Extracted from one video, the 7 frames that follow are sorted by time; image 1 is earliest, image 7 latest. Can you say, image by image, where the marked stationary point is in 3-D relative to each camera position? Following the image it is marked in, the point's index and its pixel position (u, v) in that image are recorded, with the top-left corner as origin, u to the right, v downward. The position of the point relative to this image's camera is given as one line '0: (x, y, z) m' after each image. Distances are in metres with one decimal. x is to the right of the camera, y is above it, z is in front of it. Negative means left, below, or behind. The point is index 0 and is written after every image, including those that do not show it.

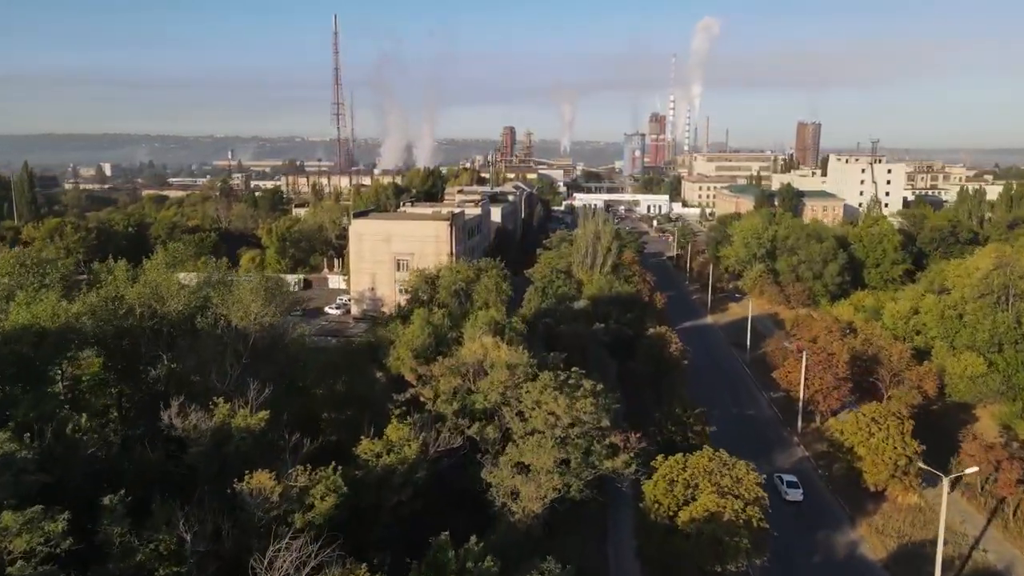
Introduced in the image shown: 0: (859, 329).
0: (+8.4, -1.0, +19.0) m
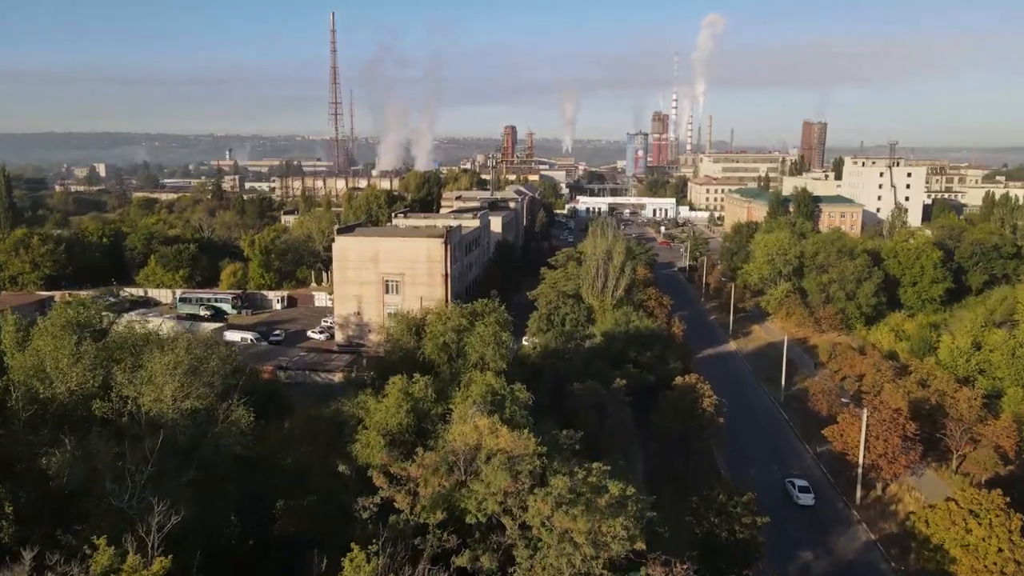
0: (+8.4, -1.6, +16.6) m
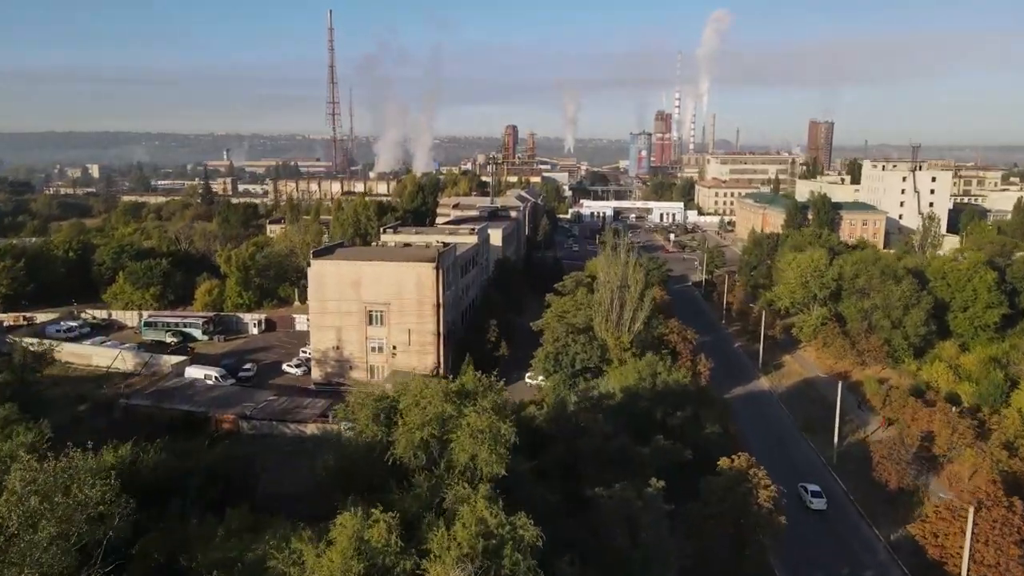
0: (+8.5, -2.4, +13.9) m
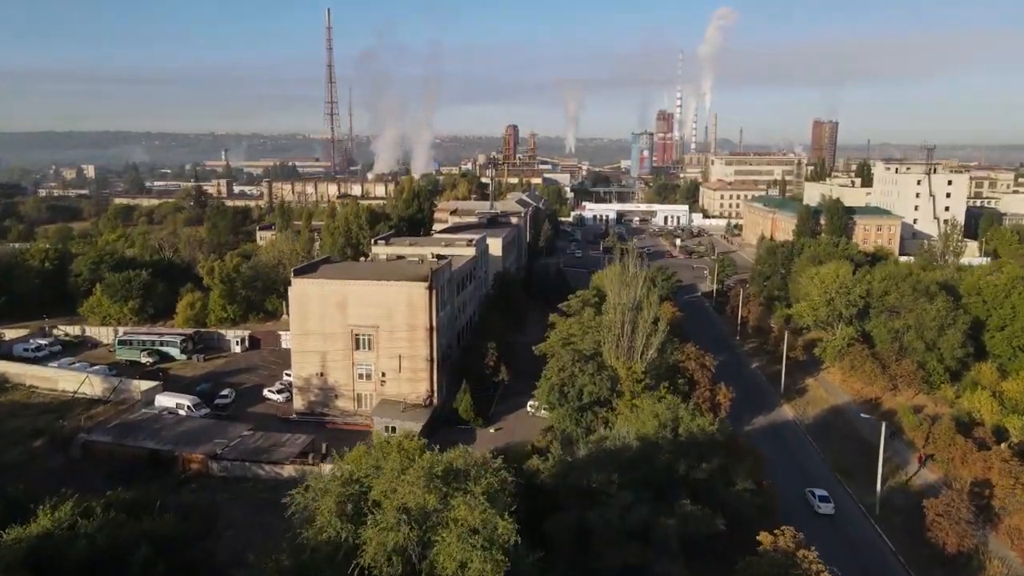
0: (+8.5, -2.8, +12.3) m
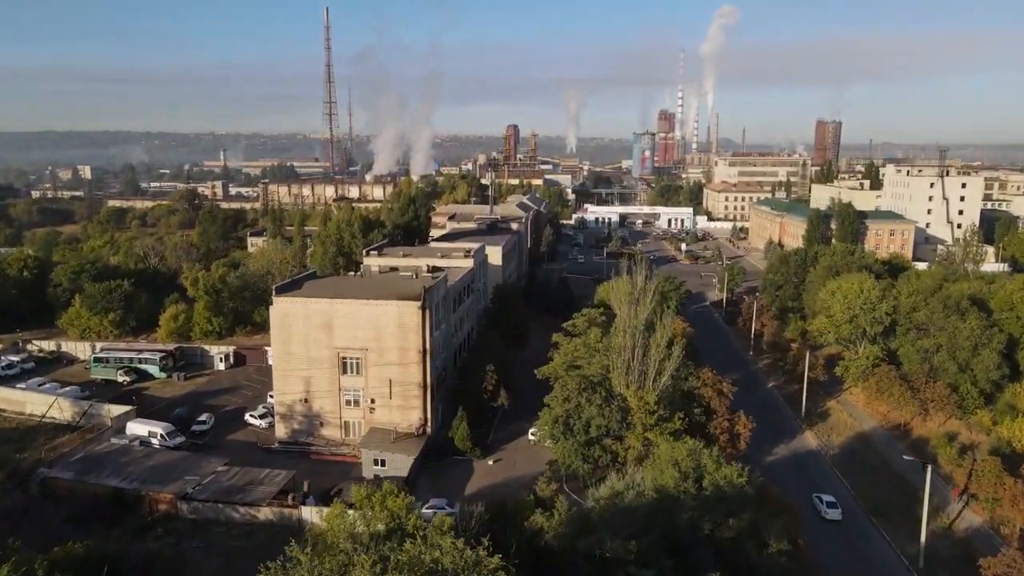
0: (+8.5, -3.2, +10.9) m
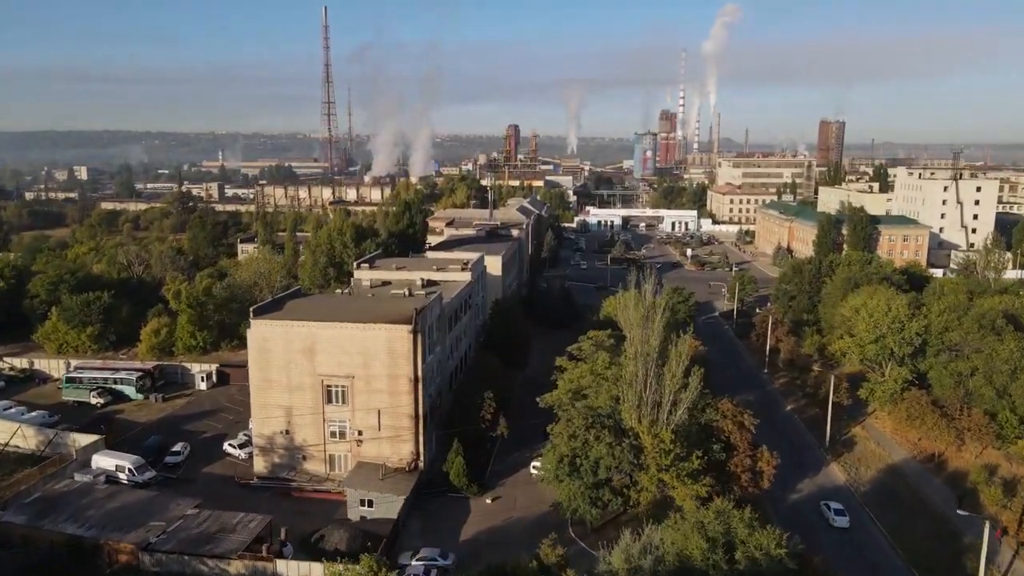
0: (+8.5, -3.6, +9.6) m
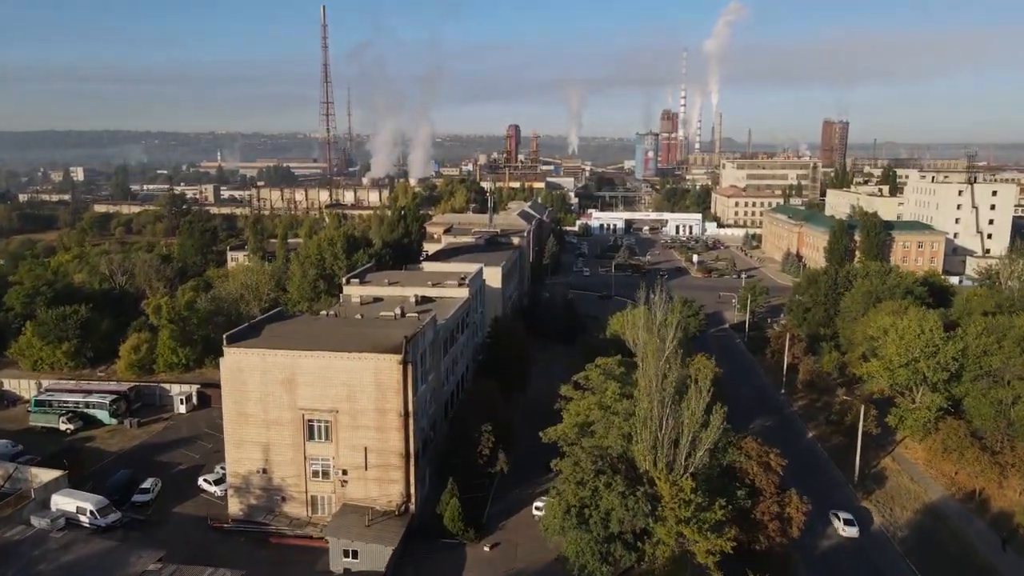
0: (+8.5, -4.0, +8.2) m
